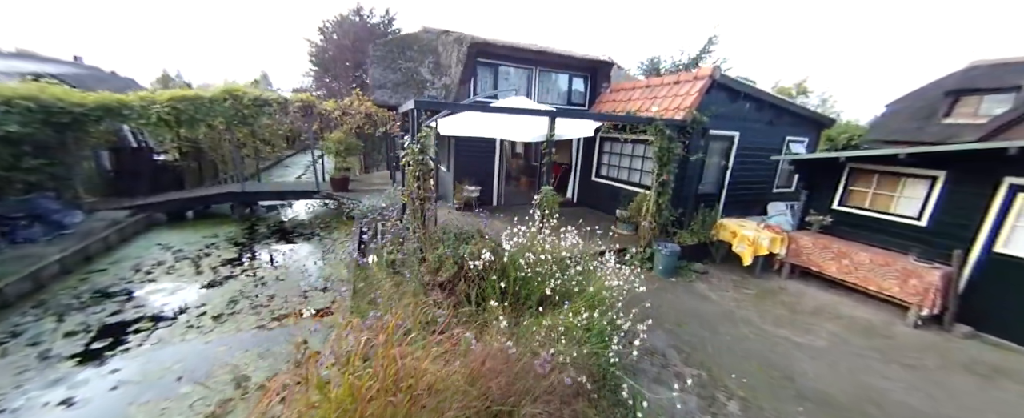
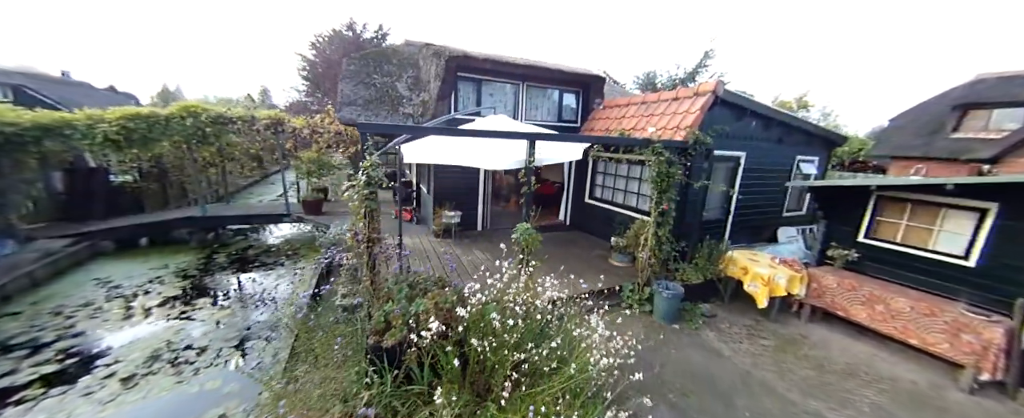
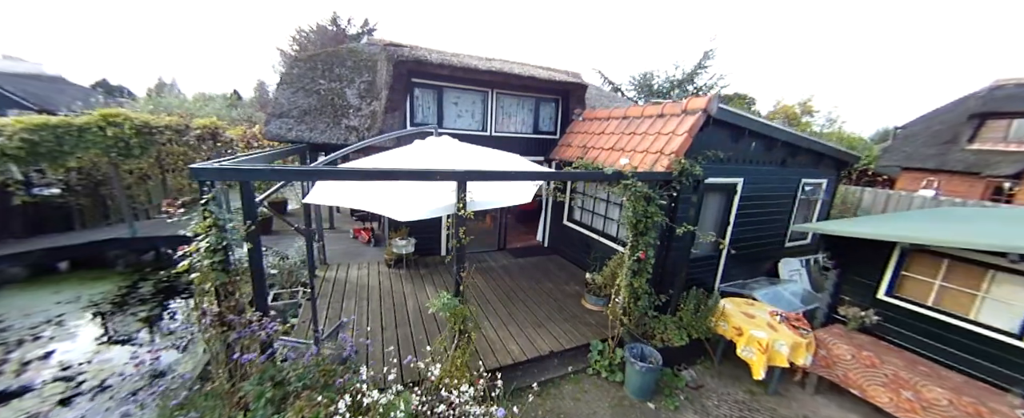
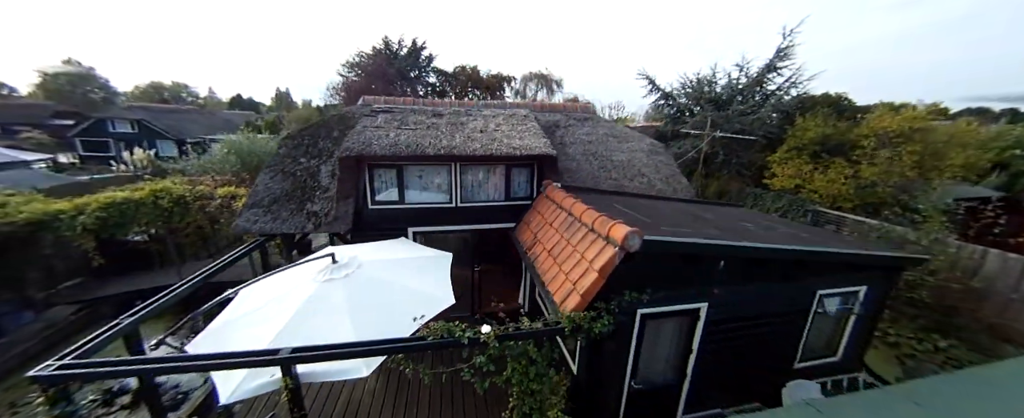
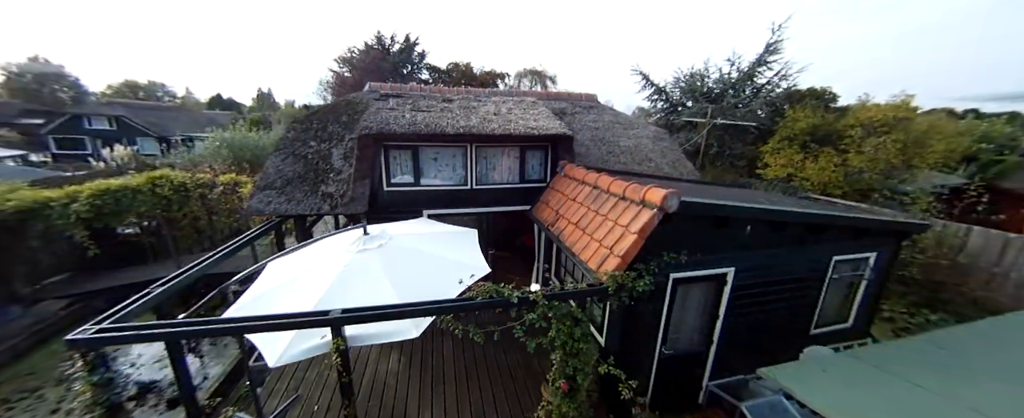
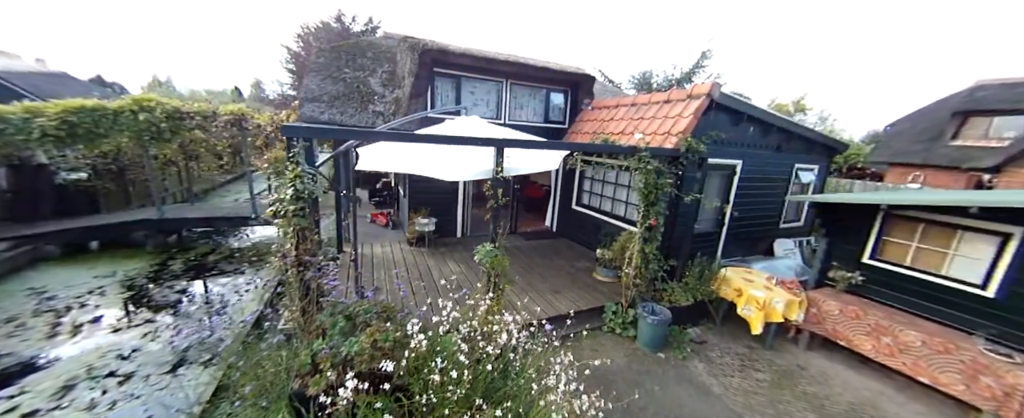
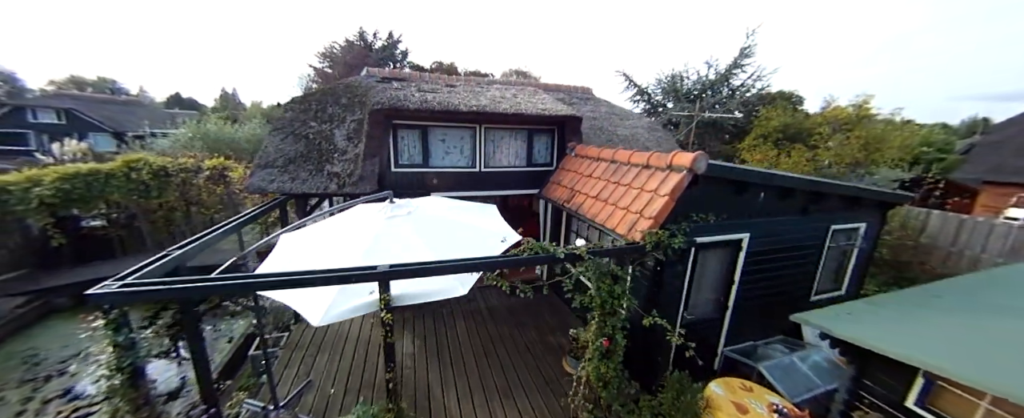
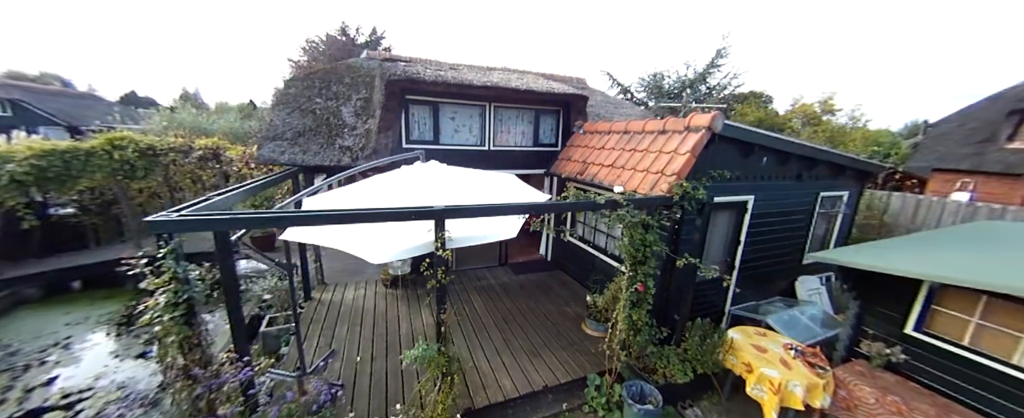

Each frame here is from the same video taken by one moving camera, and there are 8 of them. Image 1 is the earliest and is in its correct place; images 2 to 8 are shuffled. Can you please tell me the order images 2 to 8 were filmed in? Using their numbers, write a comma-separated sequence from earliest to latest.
2, 6, 3, 8, 7, 5, 4
